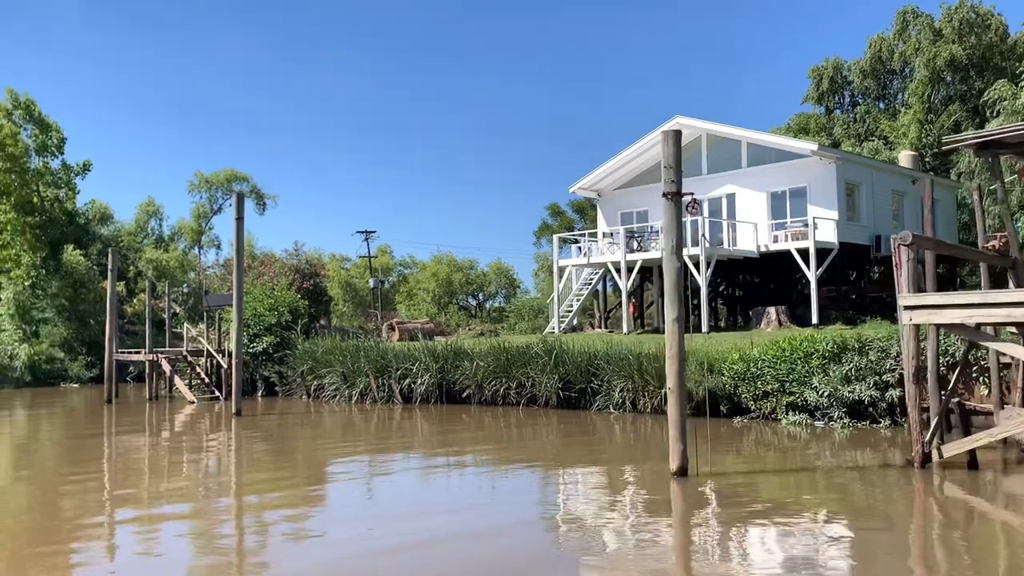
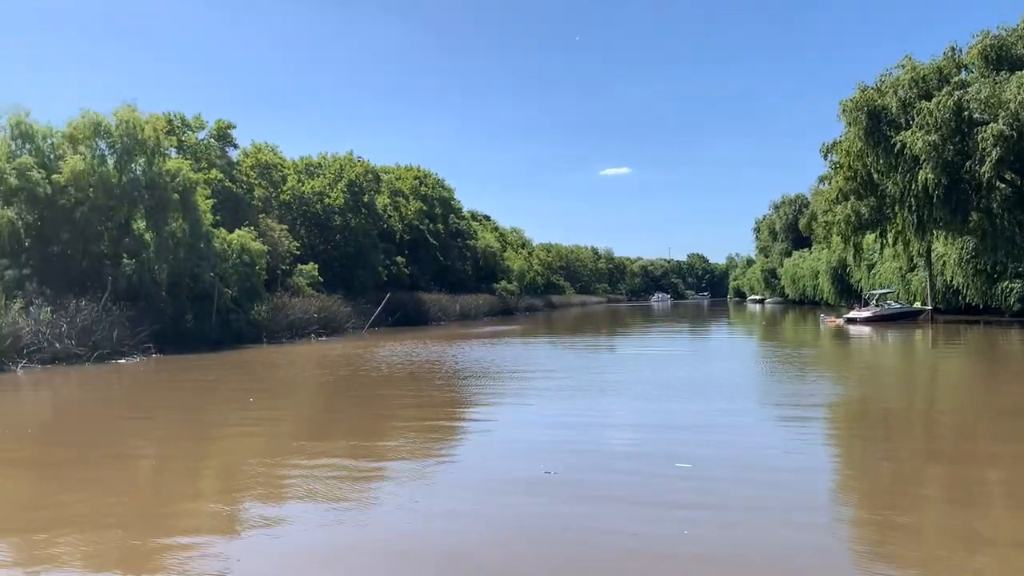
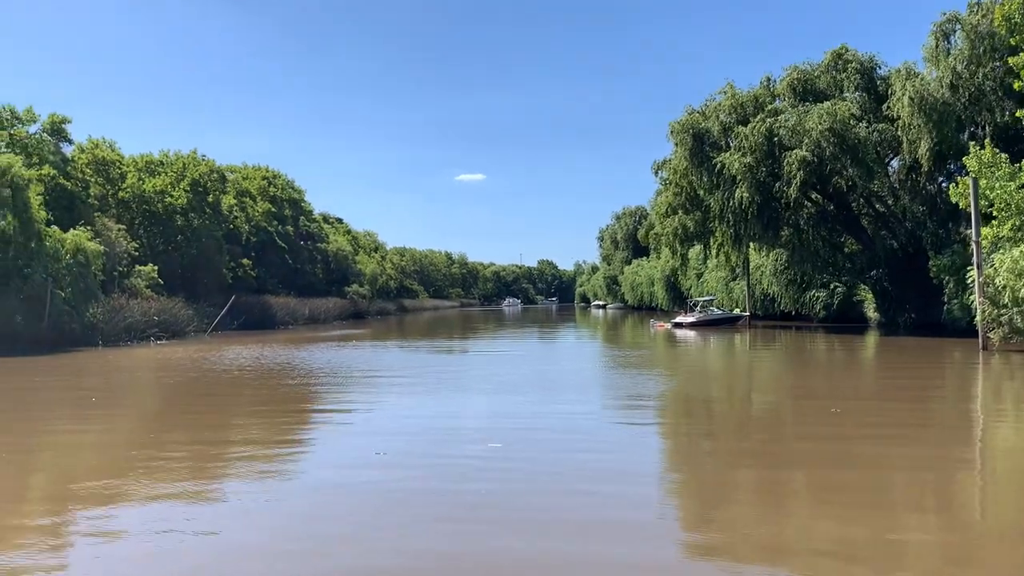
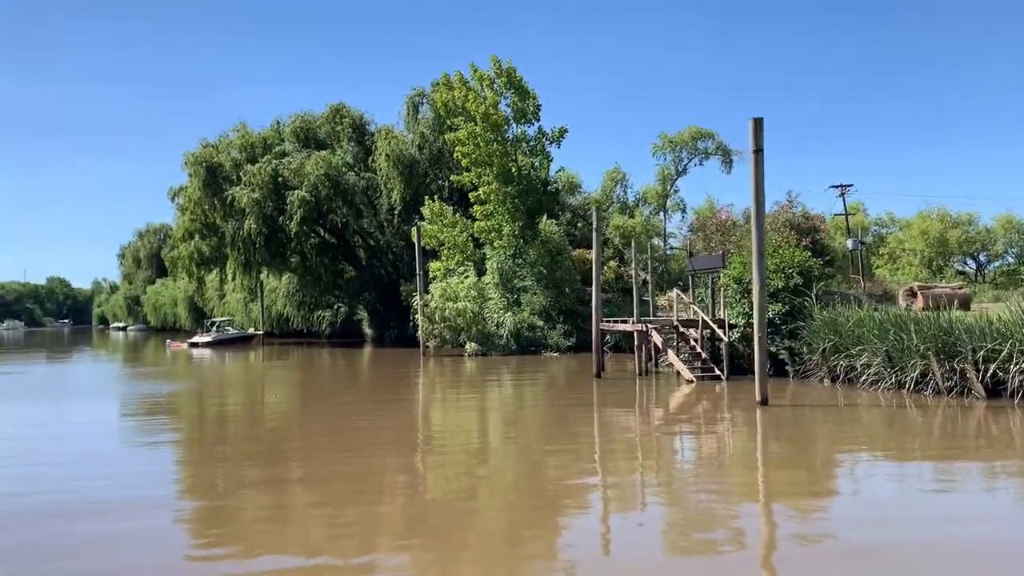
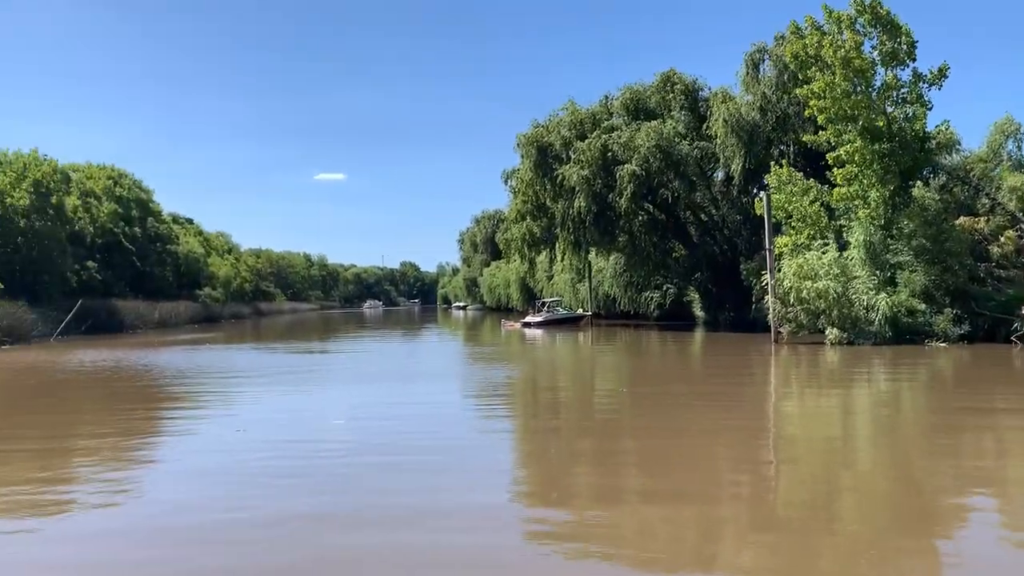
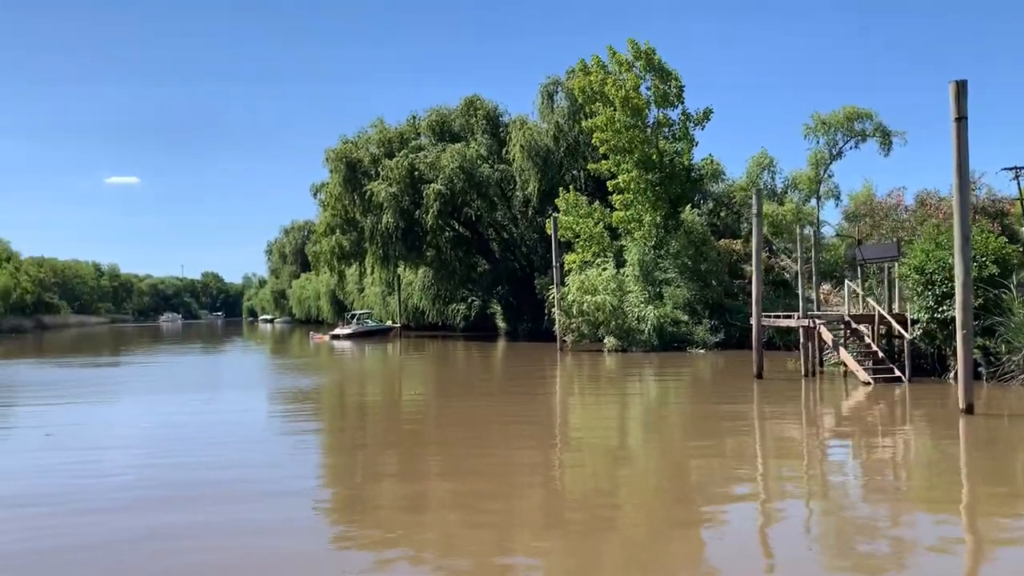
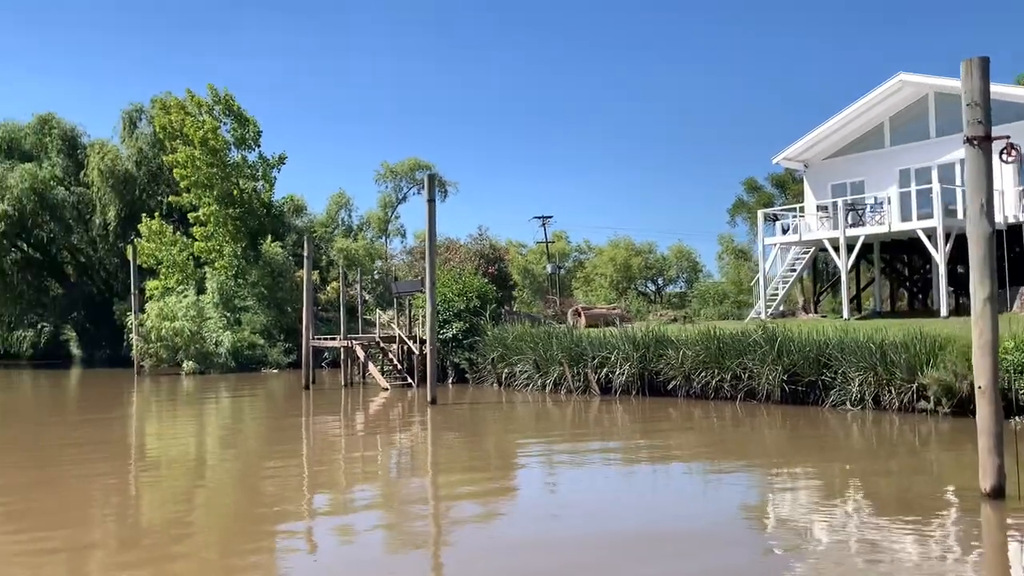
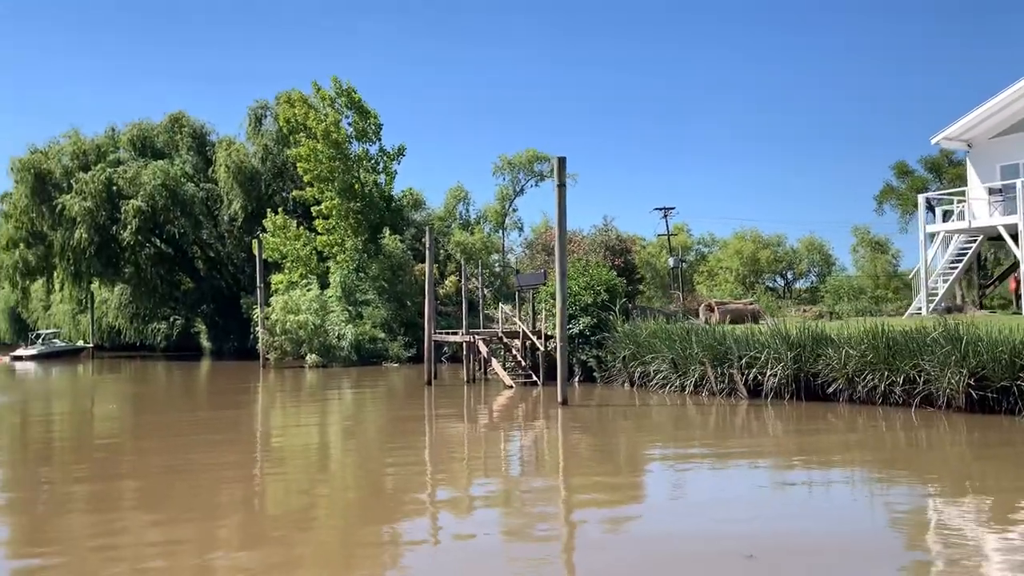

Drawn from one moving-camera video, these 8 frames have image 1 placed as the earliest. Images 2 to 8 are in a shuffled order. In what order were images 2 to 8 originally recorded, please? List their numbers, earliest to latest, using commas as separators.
7, 8, 4, 6, 5, 3, 2
